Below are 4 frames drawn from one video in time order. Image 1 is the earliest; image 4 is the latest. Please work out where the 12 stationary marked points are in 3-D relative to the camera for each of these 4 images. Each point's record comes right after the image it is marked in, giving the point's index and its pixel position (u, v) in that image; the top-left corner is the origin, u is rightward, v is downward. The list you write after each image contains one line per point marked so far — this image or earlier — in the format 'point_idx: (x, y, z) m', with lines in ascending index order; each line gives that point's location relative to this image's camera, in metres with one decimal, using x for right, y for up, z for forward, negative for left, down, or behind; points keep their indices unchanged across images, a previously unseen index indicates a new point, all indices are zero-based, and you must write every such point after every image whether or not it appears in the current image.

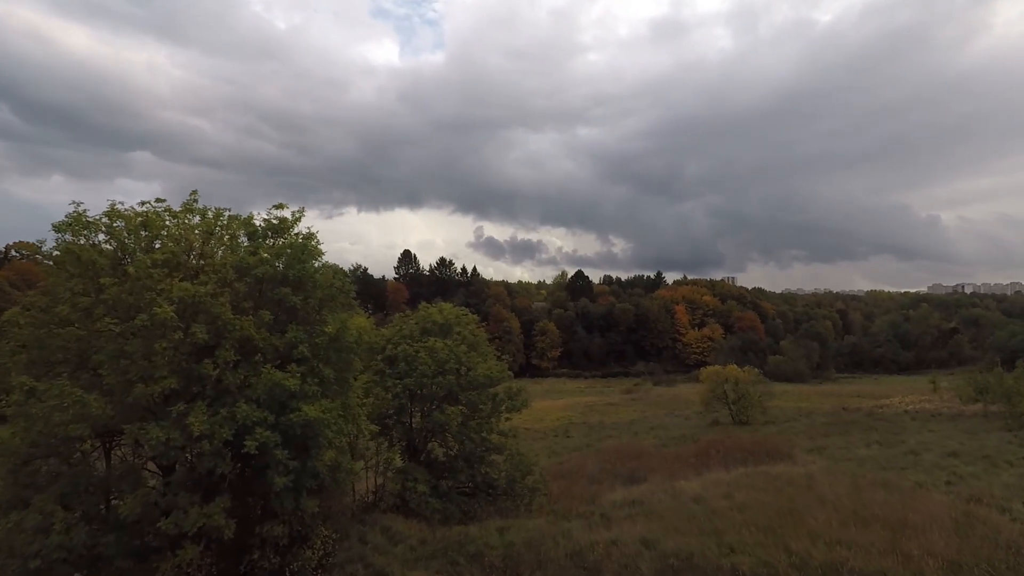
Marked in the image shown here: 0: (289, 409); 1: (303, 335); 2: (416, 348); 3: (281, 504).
0: (-4.4, -2.4, +11.4) m
1: (-4.5, -1.0, +12.4) m
2: (-3.2, -2.0, +19.2) m
3: (-4.6, -4.3, +11.5) m
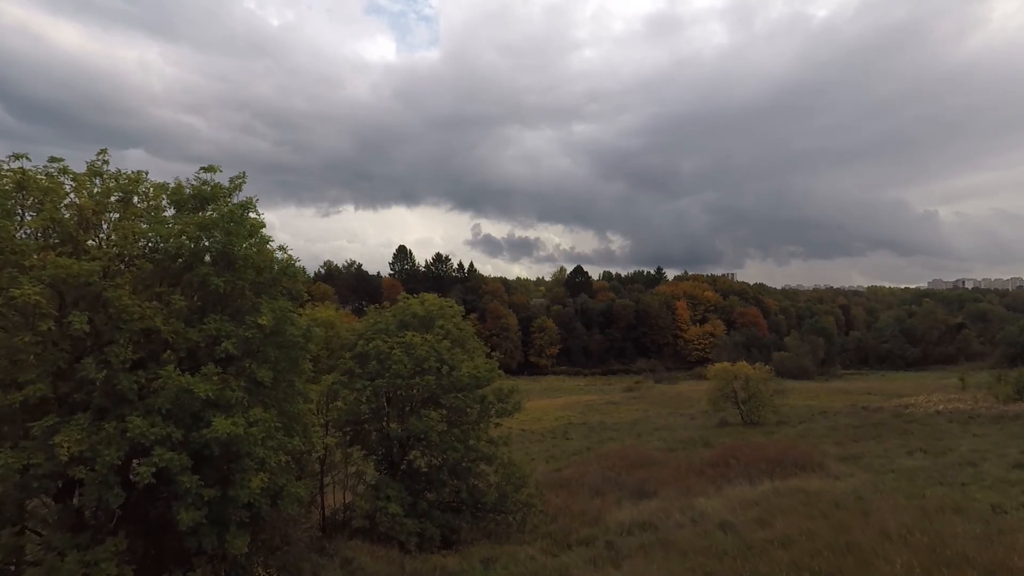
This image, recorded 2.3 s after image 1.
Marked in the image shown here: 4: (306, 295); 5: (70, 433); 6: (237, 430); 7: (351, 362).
0: (-4.7, -2.0, +8.8) m
1: (-4.8, -0.7, +9.8) m
2: (-3.5, -1.6, +16.6) m
3: (-4.8, -3.9, +8.9) m
4: (-4.2, -0.1, +11.8) m
5: (-5.9, -1.9, +7.7) m
6: (-4.1, -2.1, +8.7) m
7: (-4.7, -2.1, +16.8) m
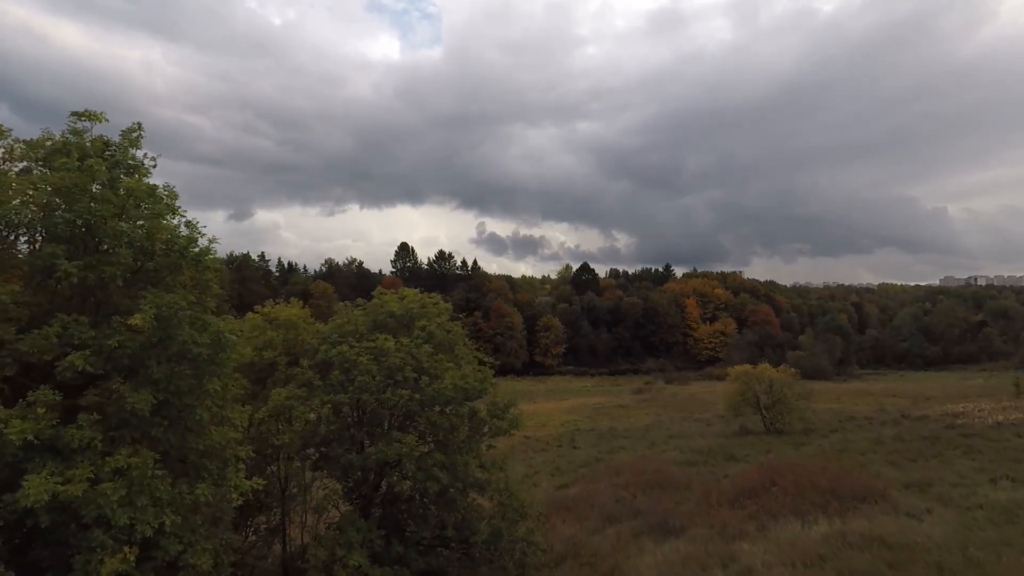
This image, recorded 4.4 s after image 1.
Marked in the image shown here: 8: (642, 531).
0: (-4.9, -1.9, +5.8) m
1: (-5.0, -0.5, +6.7) m
2: (-3.6, -1.4, +13.6) m
3: (-5.0, -3.8, +5.9) m
4: (-4.4, 0.0, +8.8) m
5: (-6.1, -1.8, +4.7) m
6: (-4.3, -2.0, +5.7) m
7: (-4.8, -2.0, +13.8) m
8: (+3.4, -6.4, +15.4) m
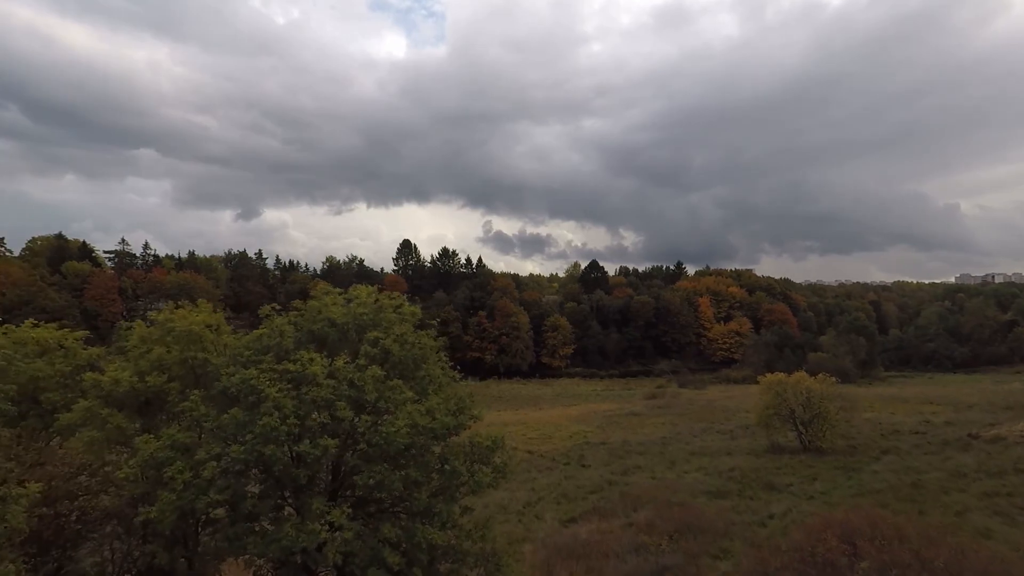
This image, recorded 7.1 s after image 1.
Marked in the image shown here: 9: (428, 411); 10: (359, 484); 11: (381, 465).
0: (-5.3, -1.9, +1.6) m
1: (-5.3, -0.5, +2.6) m
2: (-3.9, -1.4, +9.4) m
3: (-5.4, -3.8, +1.8) m
4: (-4.8, 0.0, +4.6) m
5: (-6.5, -1.8, +0.6) m
6: (-4.7, -2.0, +1.5) m
7: (-5.0, -2.0, +9.6) m
8: (+3.2, -6.4, +11.1) m
9: (-1.5, -2.2, +10.3) m
10: (-2.5, -3.3, +9.7) m
11: (-2.1, -2.9, +9.6) m
